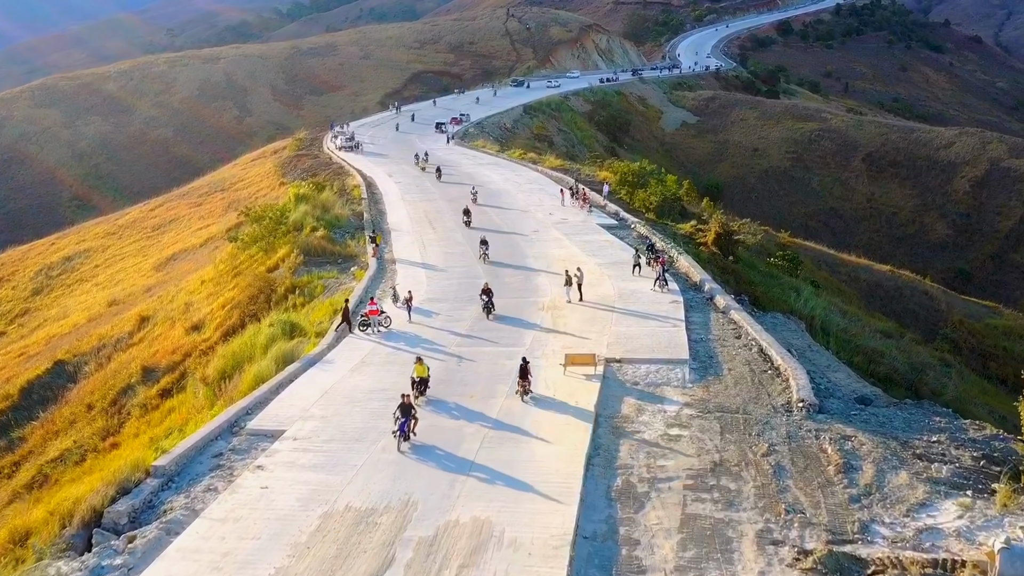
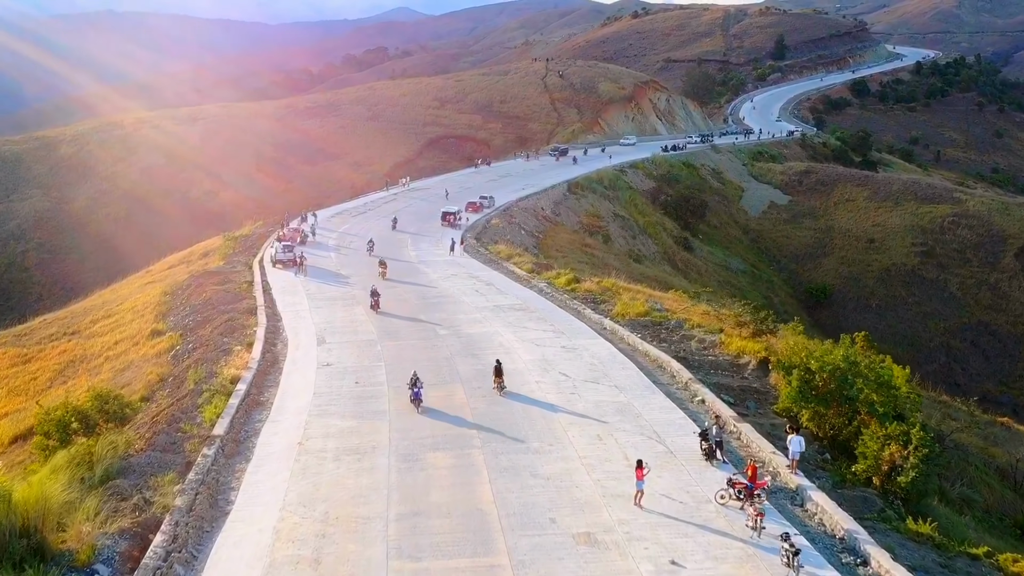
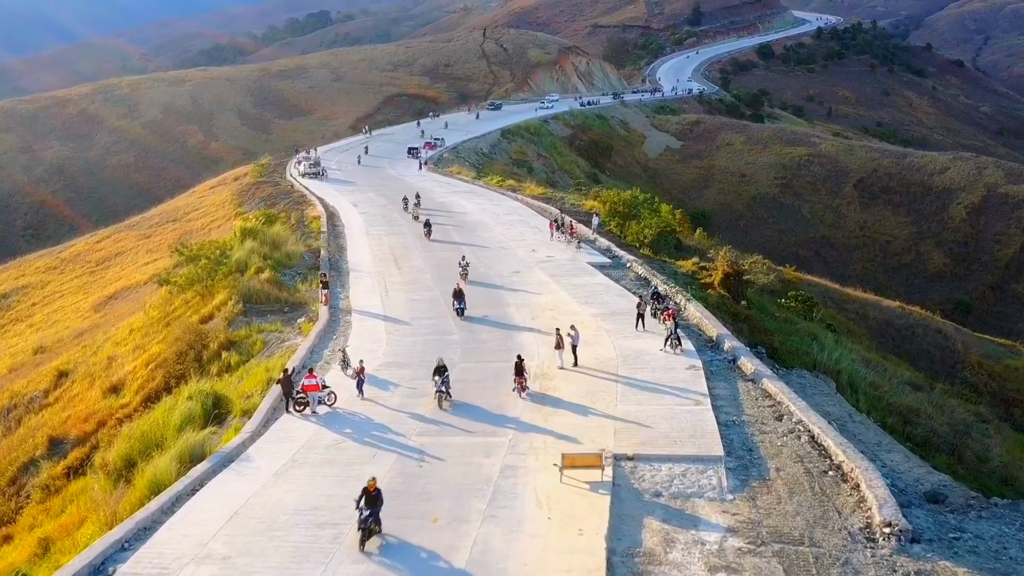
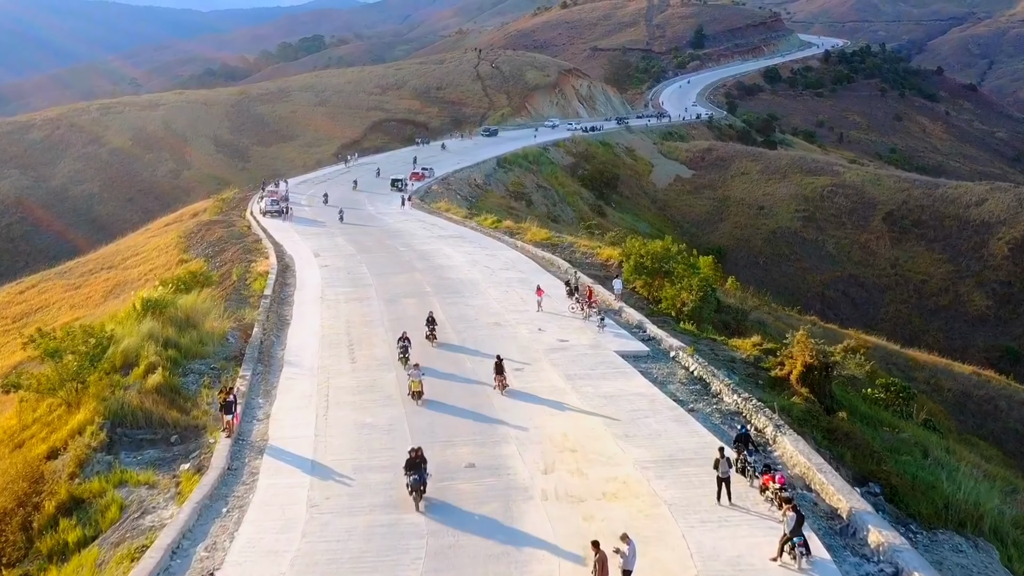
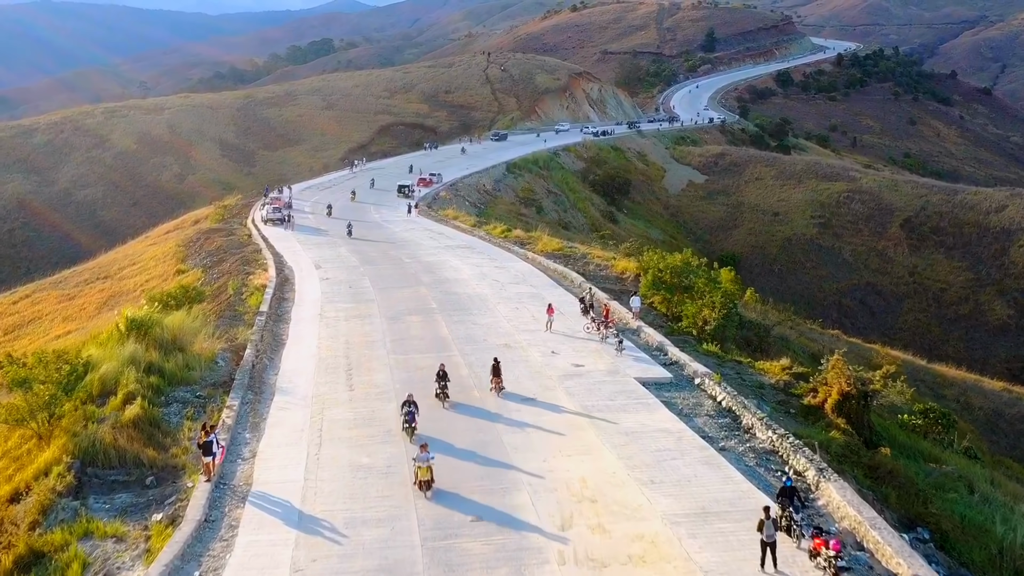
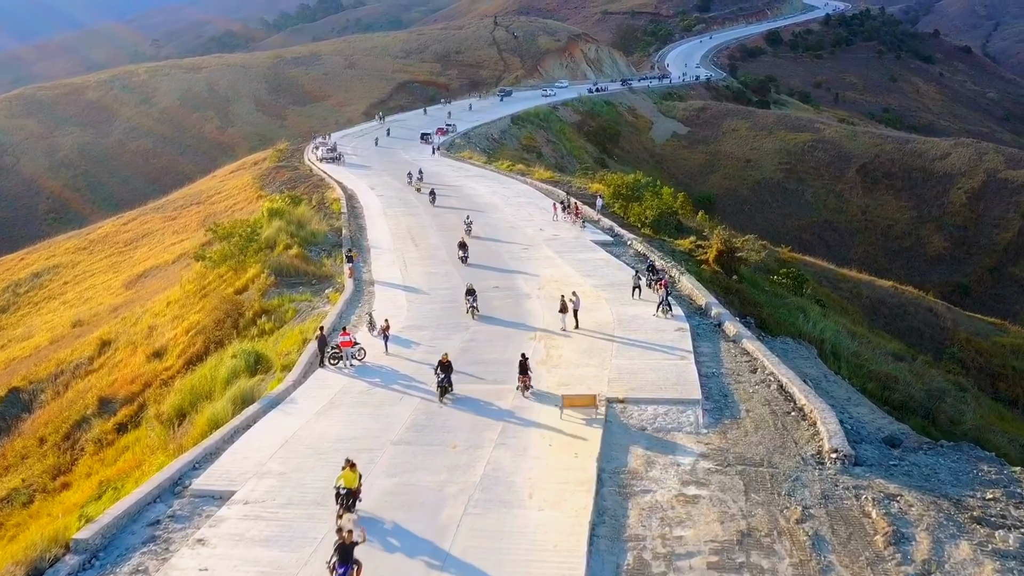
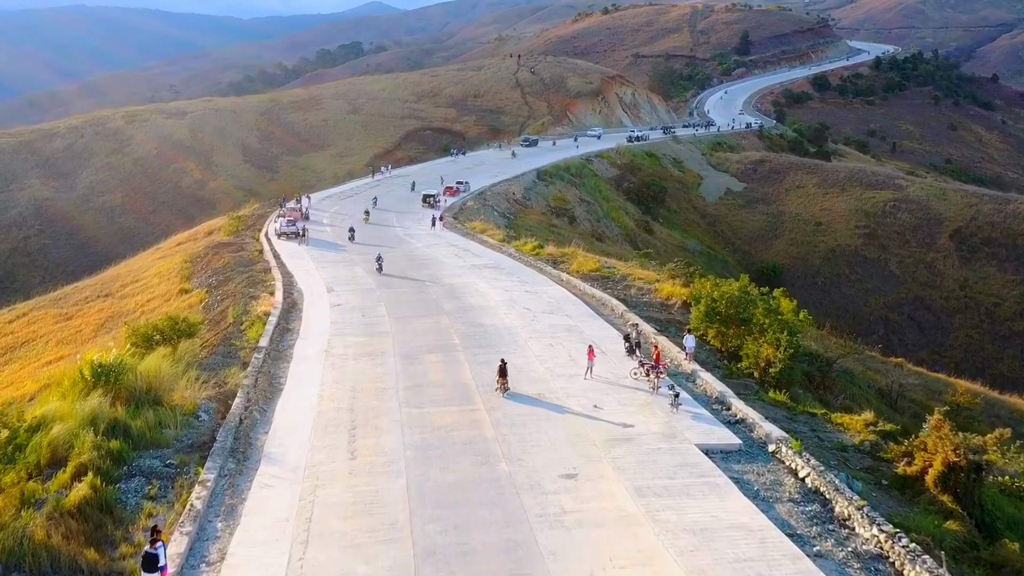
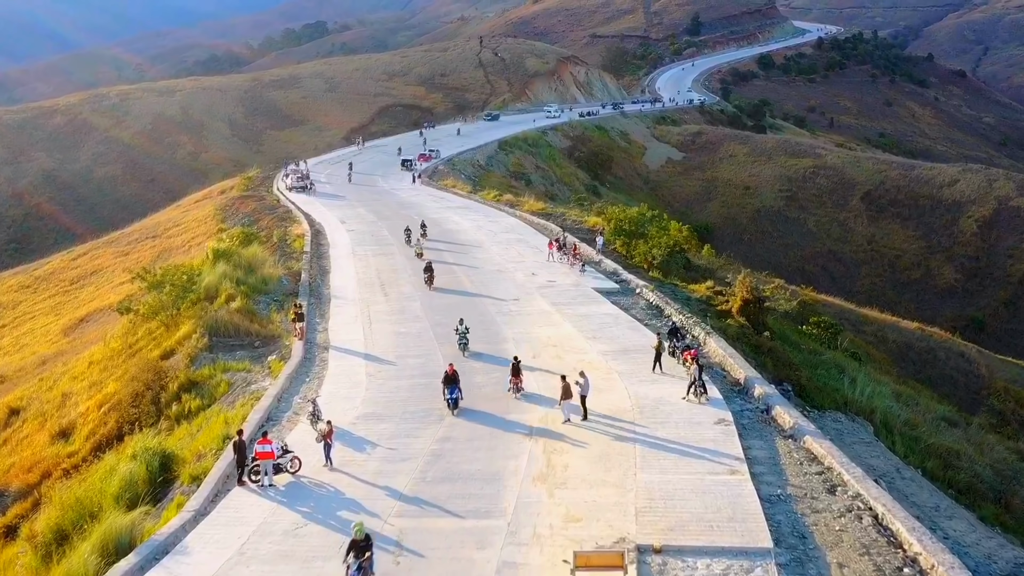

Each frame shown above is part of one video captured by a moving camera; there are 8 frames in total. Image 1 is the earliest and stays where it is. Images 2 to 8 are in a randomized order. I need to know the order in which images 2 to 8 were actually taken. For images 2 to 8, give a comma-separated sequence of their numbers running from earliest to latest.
6, 3, 8, 4, 5, 7, 2
